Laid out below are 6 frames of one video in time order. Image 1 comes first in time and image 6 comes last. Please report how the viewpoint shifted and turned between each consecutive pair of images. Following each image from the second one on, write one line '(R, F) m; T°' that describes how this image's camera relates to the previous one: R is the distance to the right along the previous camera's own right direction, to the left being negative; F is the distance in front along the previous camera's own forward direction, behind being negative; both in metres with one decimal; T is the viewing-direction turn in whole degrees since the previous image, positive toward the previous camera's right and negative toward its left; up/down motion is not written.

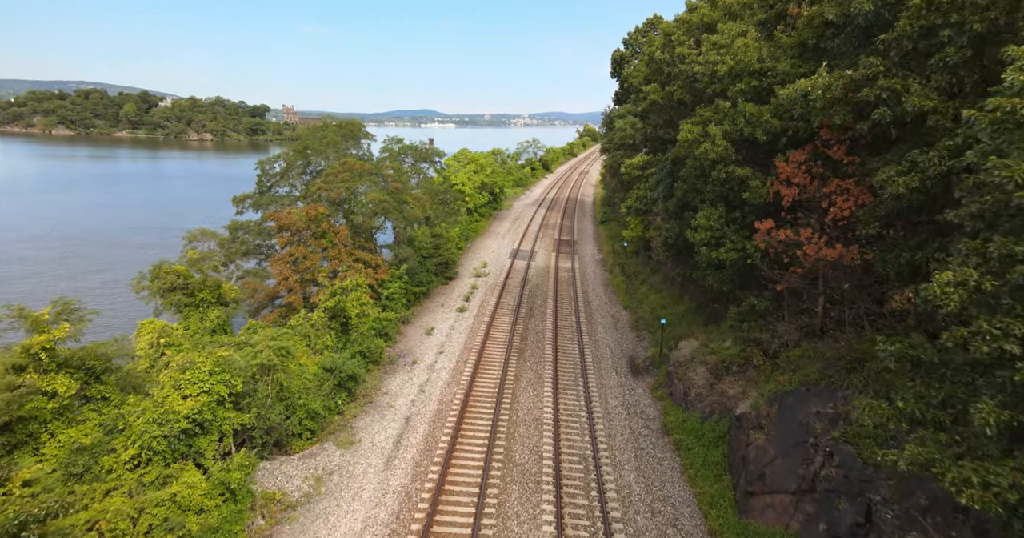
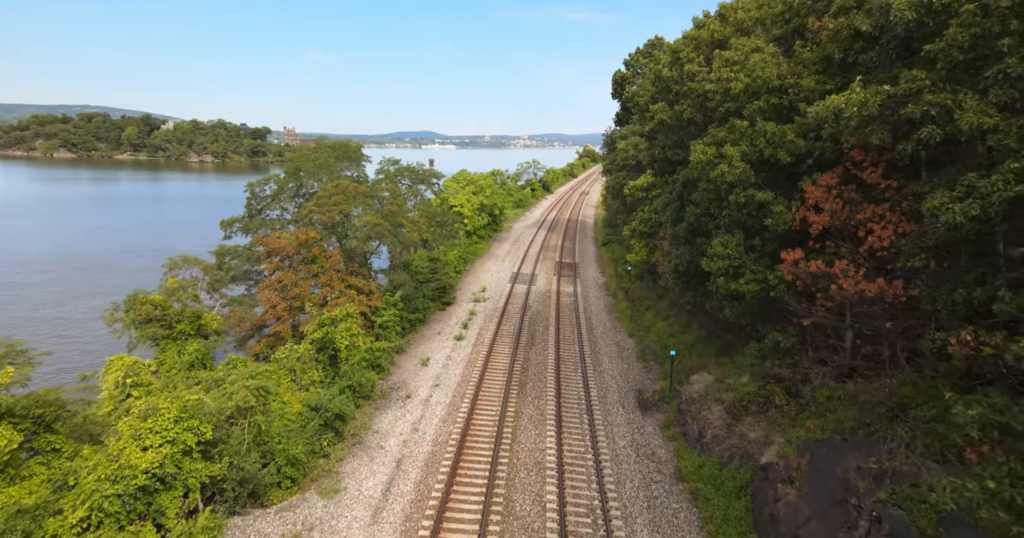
(0.0, +1.0) m; 0°
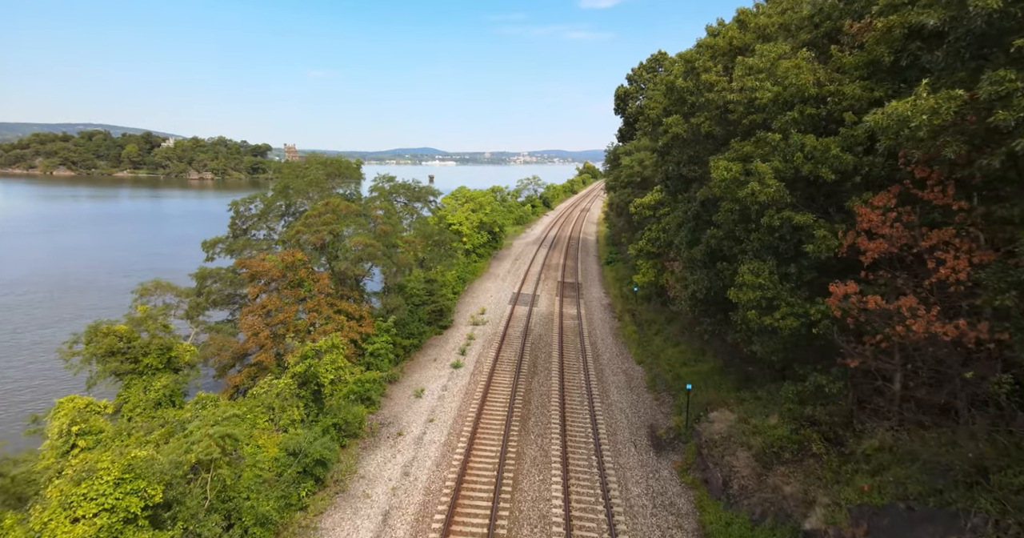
(0.0, +1.3) m; 0°
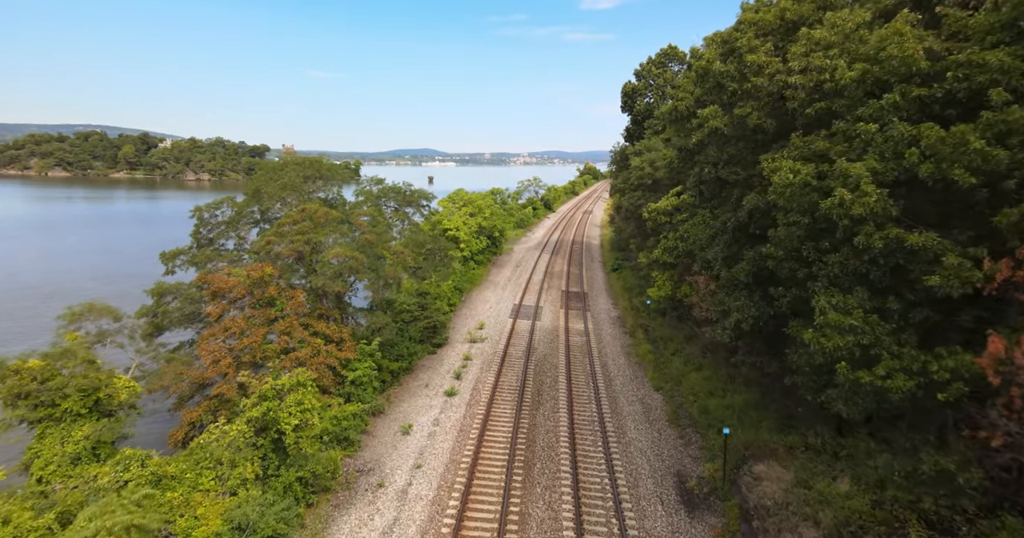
(0.0, +2.5) m; 0°
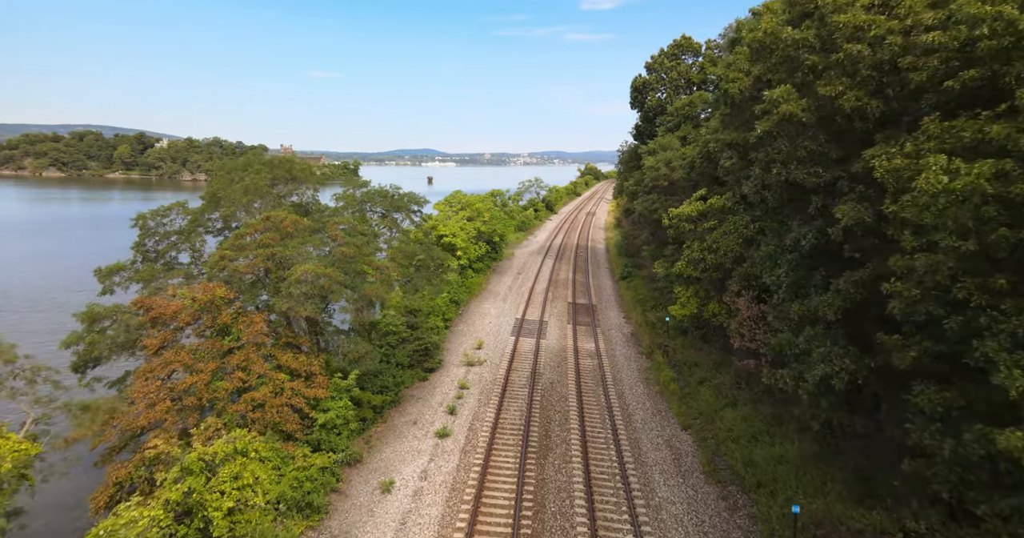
(-0.1, +2.9) m; 0°
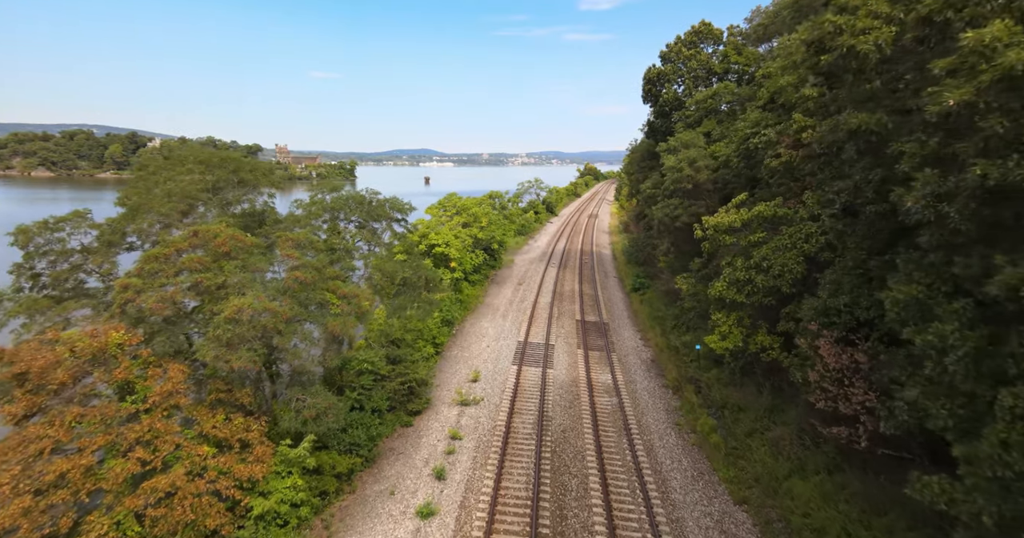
(-0.2, +3.7) m; 0°
